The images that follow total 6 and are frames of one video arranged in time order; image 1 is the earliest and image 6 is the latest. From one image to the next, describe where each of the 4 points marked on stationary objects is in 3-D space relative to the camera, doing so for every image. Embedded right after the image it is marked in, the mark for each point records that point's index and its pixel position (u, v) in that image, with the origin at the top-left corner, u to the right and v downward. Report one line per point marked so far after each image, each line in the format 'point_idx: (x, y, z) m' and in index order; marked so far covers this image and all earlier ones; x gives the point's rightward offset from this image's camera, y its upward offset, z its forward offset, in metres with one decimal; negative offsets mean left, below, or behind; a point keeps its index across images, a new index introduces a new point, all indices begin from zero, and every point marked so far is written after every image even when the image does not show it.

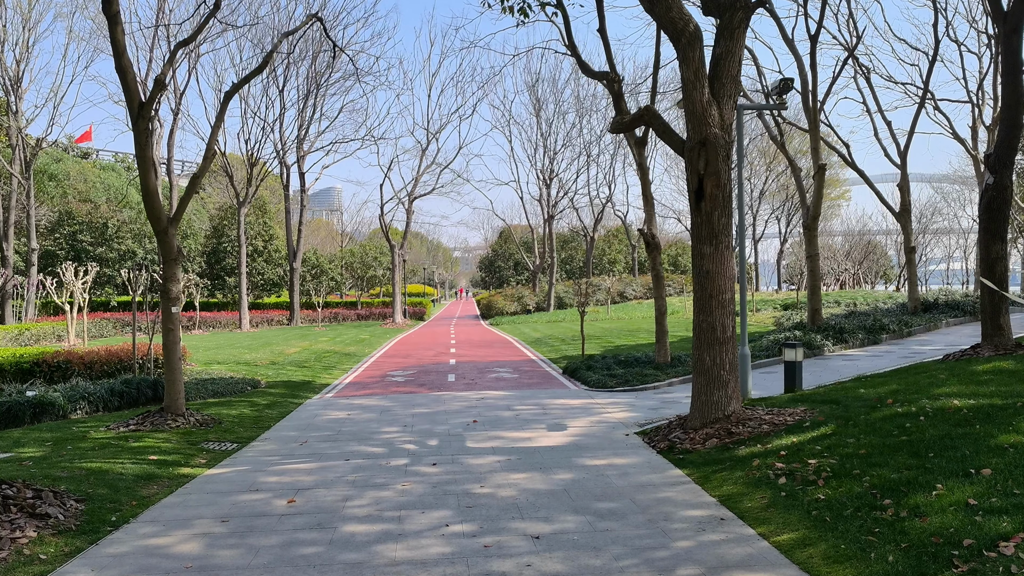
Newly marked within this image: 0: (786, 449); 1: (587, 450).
0: (+3.0, -1.7, +6.9) m
1: (+1.0, -2.1, +8.2) m
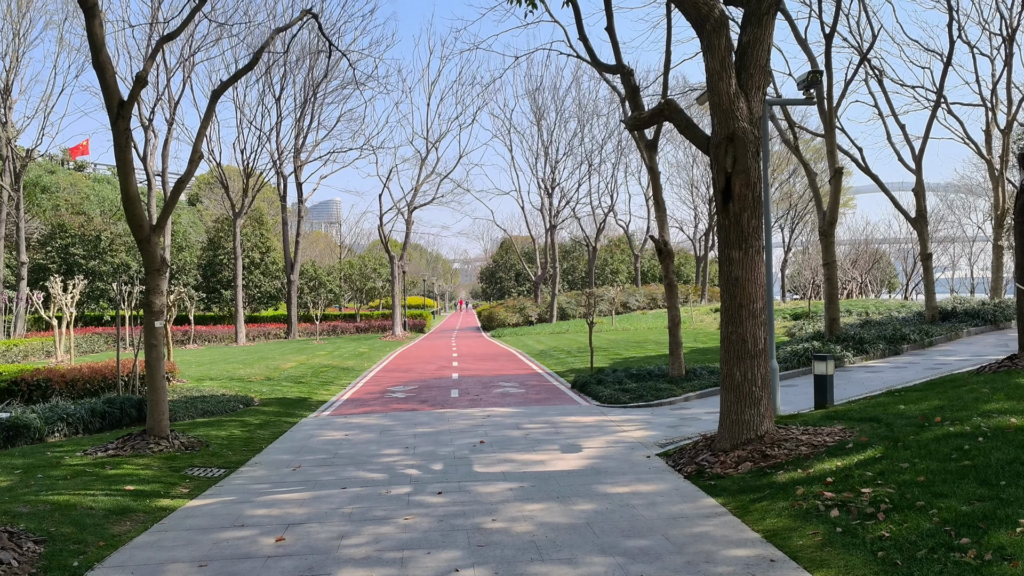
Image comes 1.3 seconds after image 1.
0: (+3.1, -1.8, +6.2) m
1: (+1.1, -2.2, +7.5) m
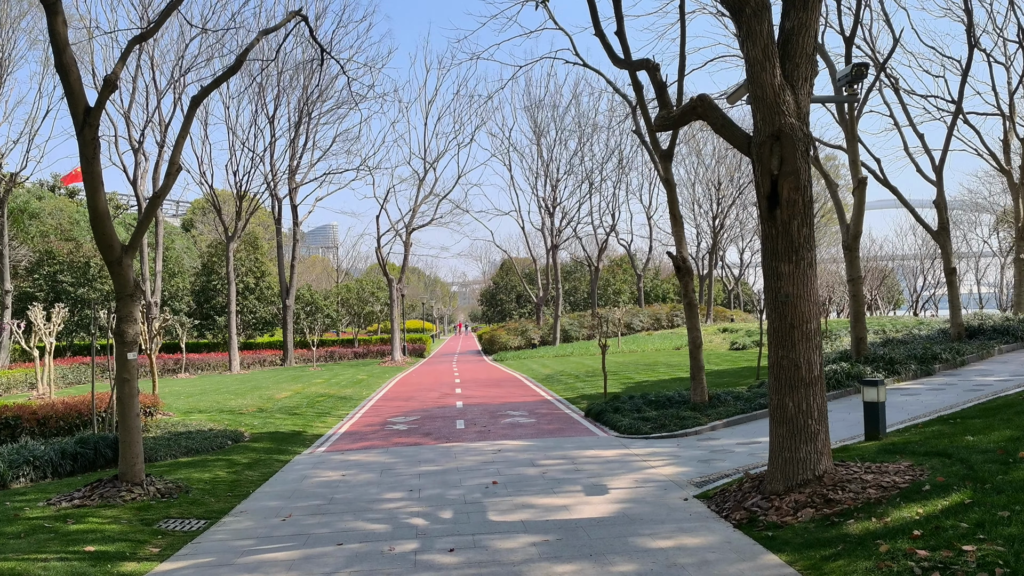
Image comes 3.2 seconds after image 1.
0: (+3.3, -2.0, +5.2) m
1: (+1.3, -2.4, +6.5) m
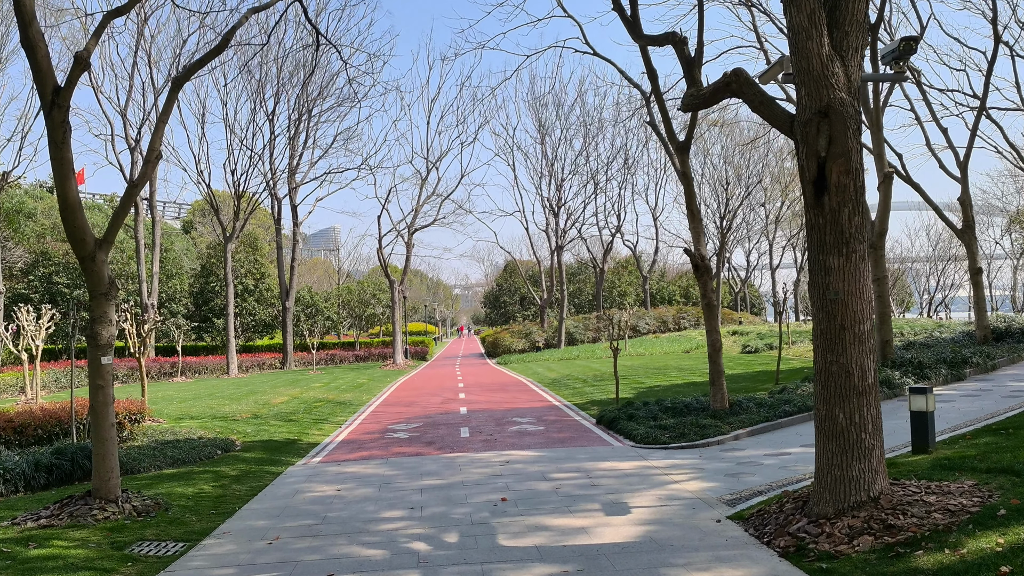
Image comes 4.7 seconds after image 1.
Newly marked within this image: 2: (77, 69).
0: (+3.4, -1.9, +4.4) m
1: (+1.5, -2.4, +5.7) m
2: (-4.5, +2.3, +6.6) m
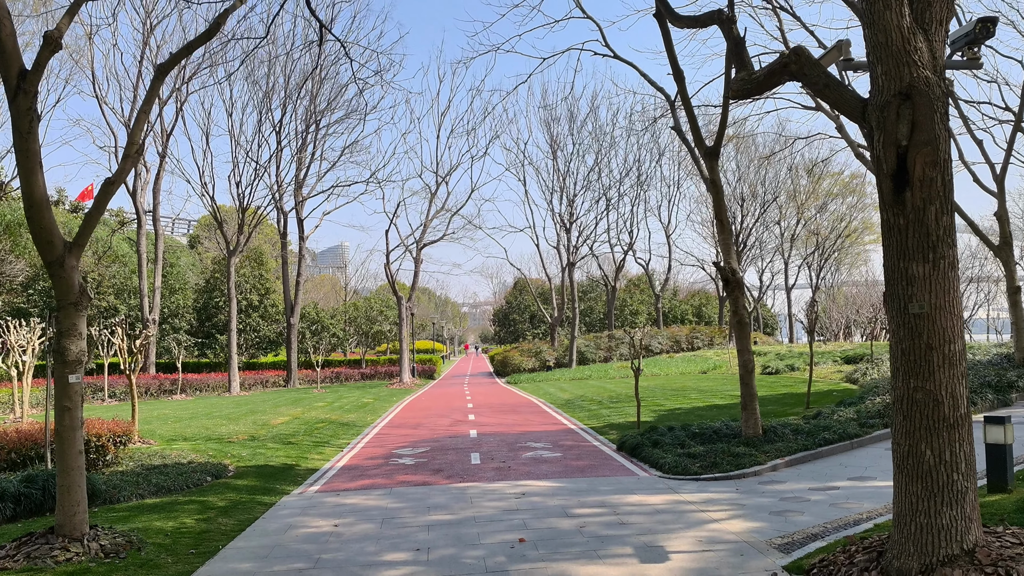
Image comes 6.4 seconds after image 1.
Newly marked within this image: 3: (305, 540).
0: (+3.6, -2.0, +3.5) m
1: (+1.6, -2.5, +4.8) m
2: (-4.3, +2.2, +5.9) m
3: (-2.3, -2.8, +7.1) m
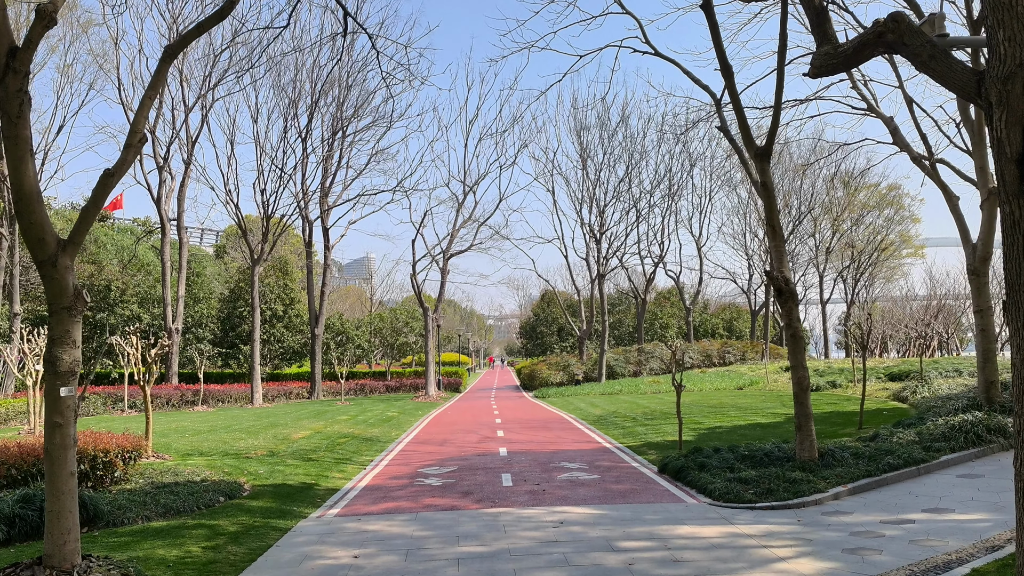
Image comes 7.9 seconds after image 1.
0: (+3.9, -2.0, +2.5) m
1: (+1.9, -2.5, +3.9) m
2: (-3.9, +2.2, +5.3) m
3: (-1.9, -2.9, +6.4) m
